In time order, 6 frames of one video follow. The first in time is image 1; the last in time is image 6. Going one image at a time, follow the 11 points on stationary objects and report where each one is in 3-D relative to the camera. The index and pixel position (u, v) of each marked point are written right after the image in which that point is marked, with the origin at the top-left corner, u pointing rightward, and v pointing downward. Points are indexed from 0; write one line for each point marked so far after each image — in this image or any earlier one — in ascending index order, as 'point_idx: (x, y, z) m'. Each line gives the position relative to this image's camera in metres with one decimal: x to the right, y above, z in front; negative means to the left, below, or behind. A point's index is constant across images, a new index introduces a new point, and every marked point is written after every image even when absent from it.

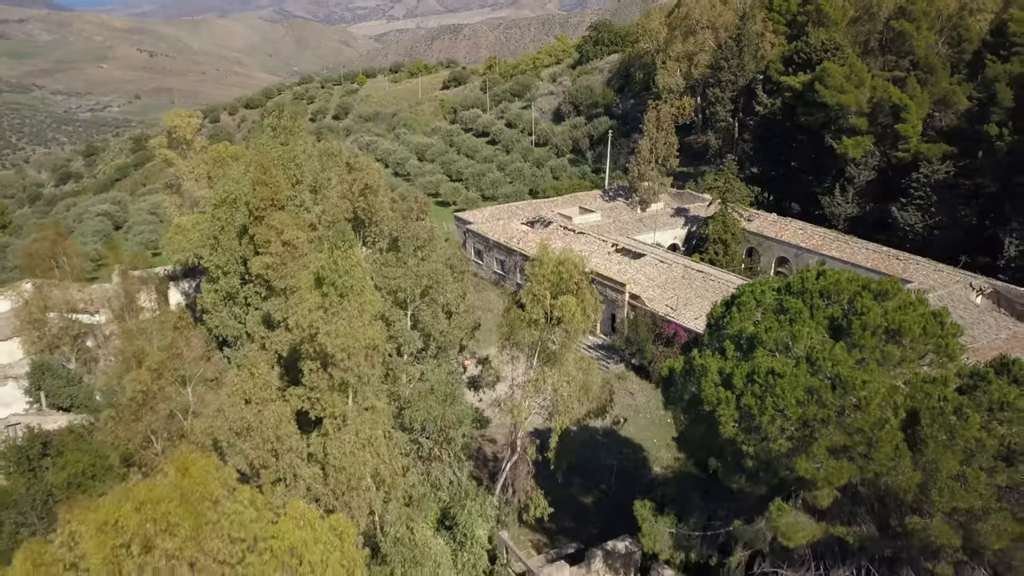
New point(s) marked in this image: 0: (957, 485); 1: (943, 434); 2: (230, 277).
0: (+5.7, -2.4, +8.4) m
1: (+5.7, -1.7, +8.7) m
2: (-7.6, +0.1, +16.8) m
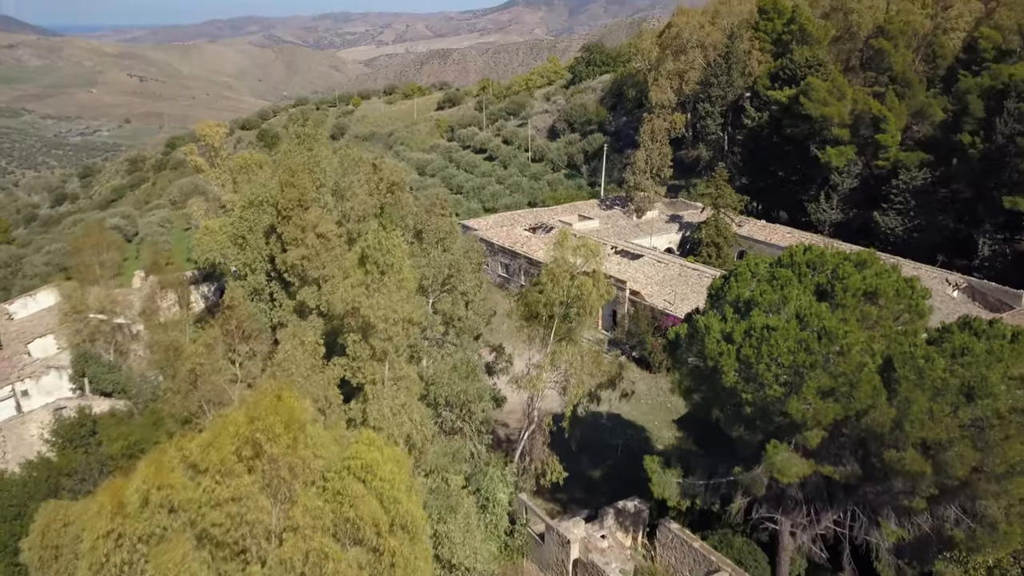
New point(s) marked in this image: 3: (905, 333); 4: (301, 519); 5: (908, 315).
0: (+6.2, -1.8, +9.7) m
1: (+6.2, -1.2, +10.0) m
2: (-7.3, +0.3, +18.0) m
3: (+6.6, -0.6, +10.8) m
4: (-2.3, -2.6, +7.2) m
5: (+6.9, -0.4, +11.2) m
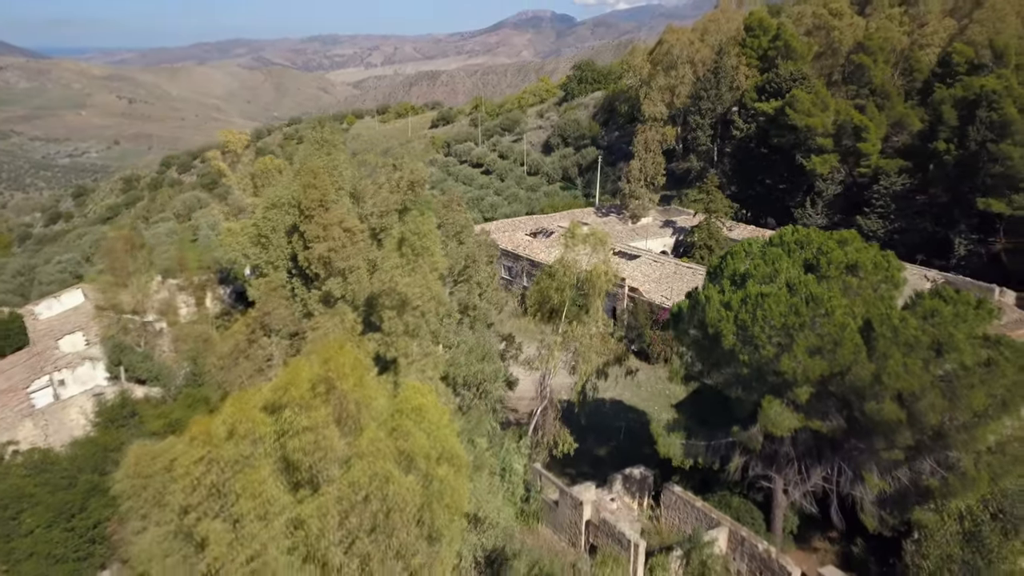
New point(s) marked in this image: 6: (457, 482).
0: (+6.6, -1.3, +11.0) m
1: (+6.6, -0.7, +11.4) m
2: (-7.0, +0.4, +19.2) m
3: (+7.0, -0.1, +12.1) m
4: (-1.9, -2.0, +8.4) m
5: (+7.3, +0.1, +12.5) m
6: (-0.8, -2.7, +9.0) m
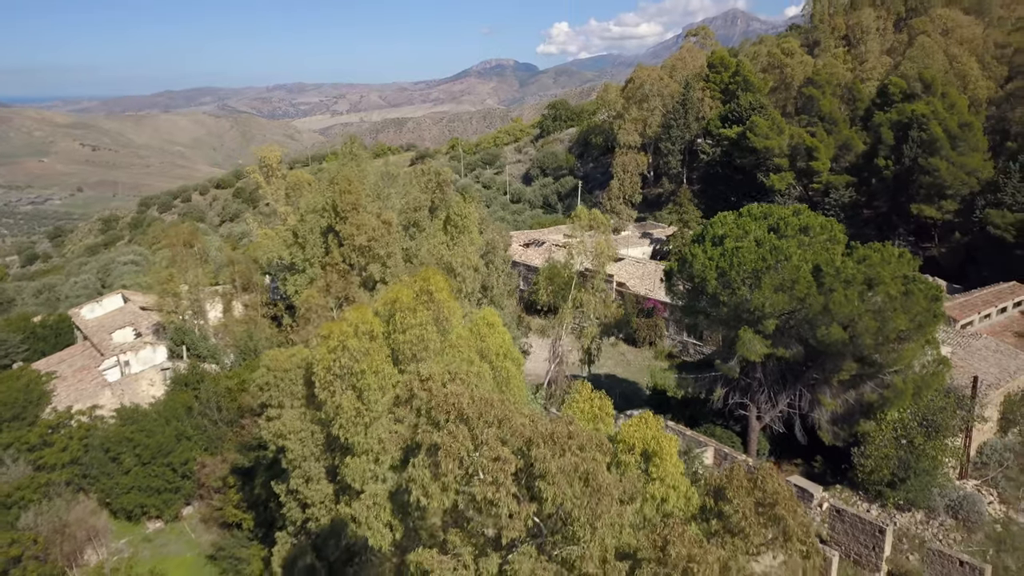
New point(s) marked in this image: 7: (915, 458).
0: (+7.3, -0.2, +14.4) m
1: (+7.2, +0.4, +14.8) m
2: (-6.7, +0.8, +22.1) m
3: (+7.6, +0.9, +15.6) m
4: (-1.0, -0.9, +11.4) m
5: (+7.9, +1.1, +16.1) m
6: (+0.1, -1.6, +12.0) m
7: (+9.2, -3.9, +14.8) m
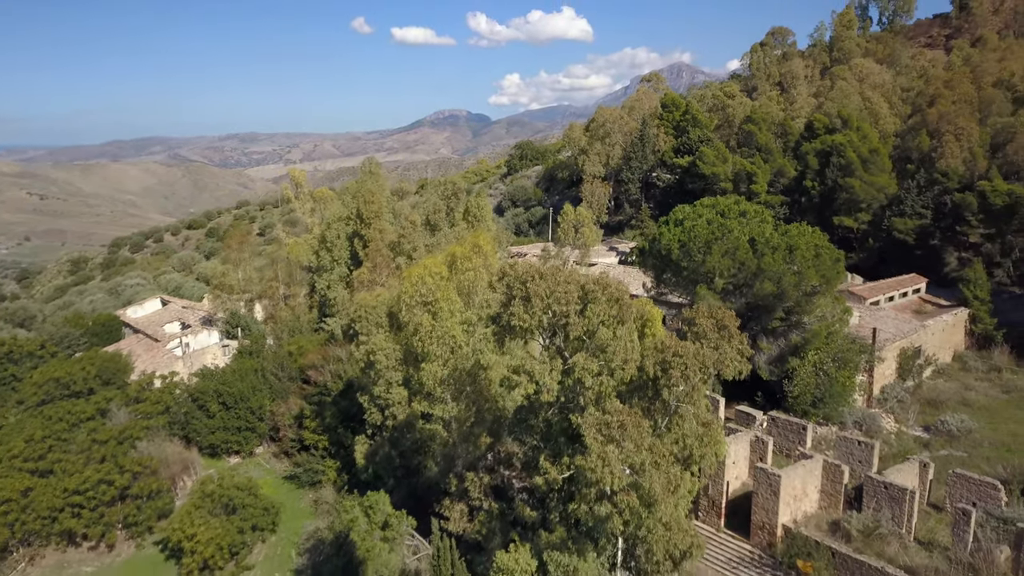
0: (+7.7, +0.8, +19.5) m
1: (+7.6, +1.4, +20.0) m
2: (-6.7, +1.1, +26.4) m
3: (+7.9, +1.8, +20.8) m
4: (-0.4, +0.2, +15.9) m
5: (+8.1, +2.0, +21.3) m
6: (+0.7, -0.5, +16.6) m
7: (+9.6, -2.8, +19.8) m
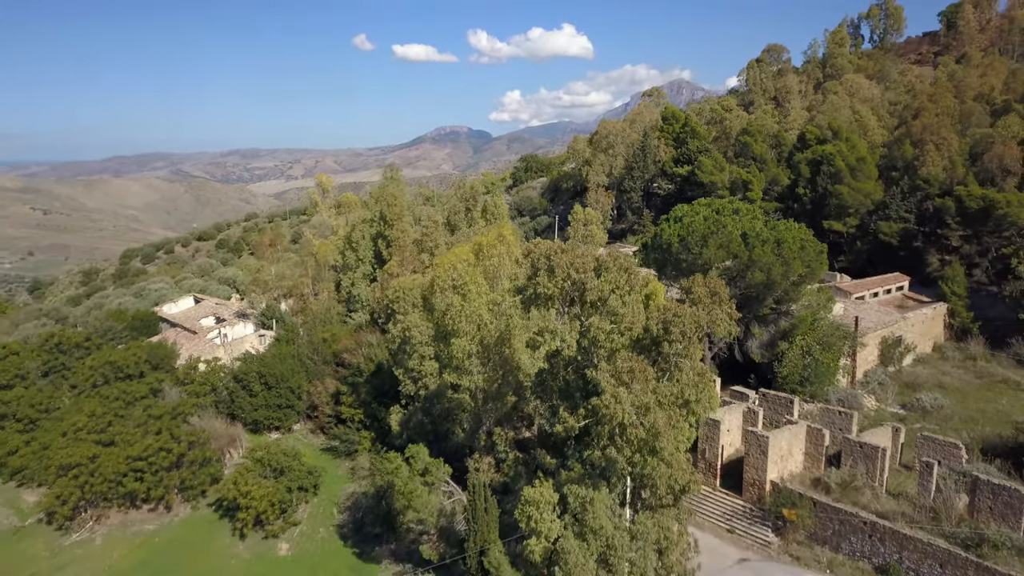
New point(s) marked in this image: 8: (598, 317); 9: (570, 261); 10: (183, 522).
0: (+8.2, +1.1, +21.7) m
1: (+8.1, +1.7, +22.1) m
2: (-6.2, +1.3, +28.6) m
3: (+8.4, +2.2, +23.0) m
4: (+0.1, +0.6, +18.1) m
5: (+8.7, +2.3, +23.5) m
6: (+1.2, -0.1, +18.8) m
7: (+10.1, -2.5, +21.9) m
8: (+1.7, -0.6, +13.1) m
9: (+1.1, +0.5, +13.3) m
10: (-9.8, -7.0, +19.4) m
